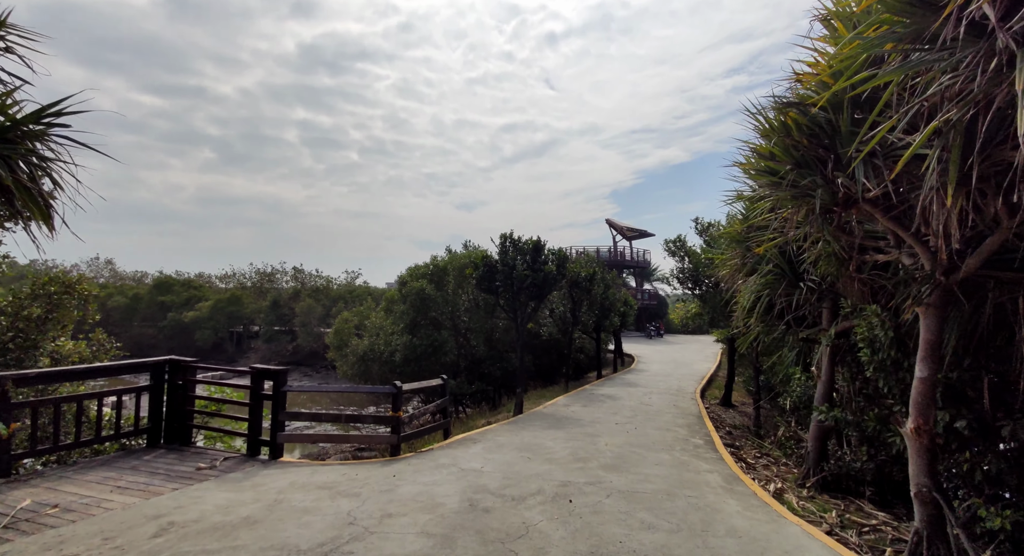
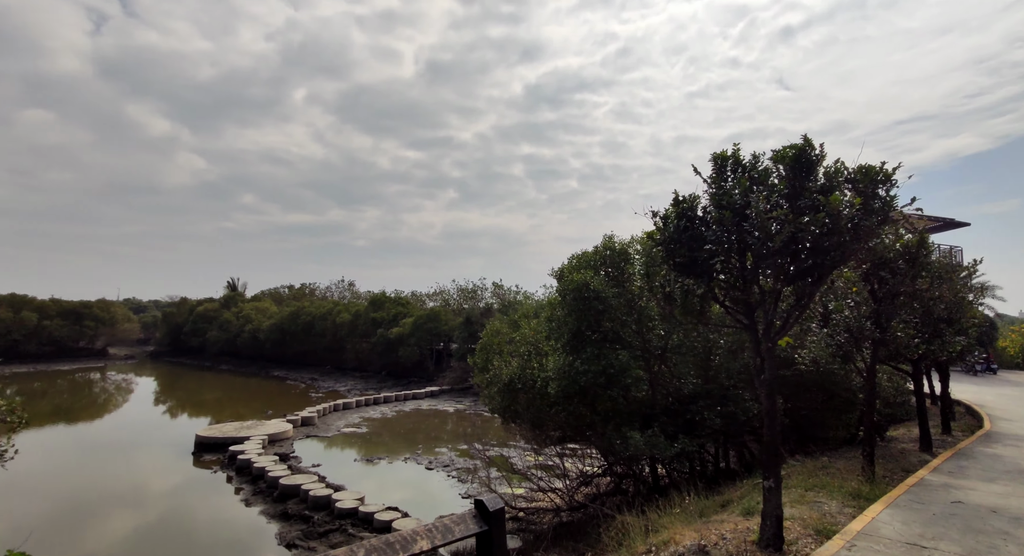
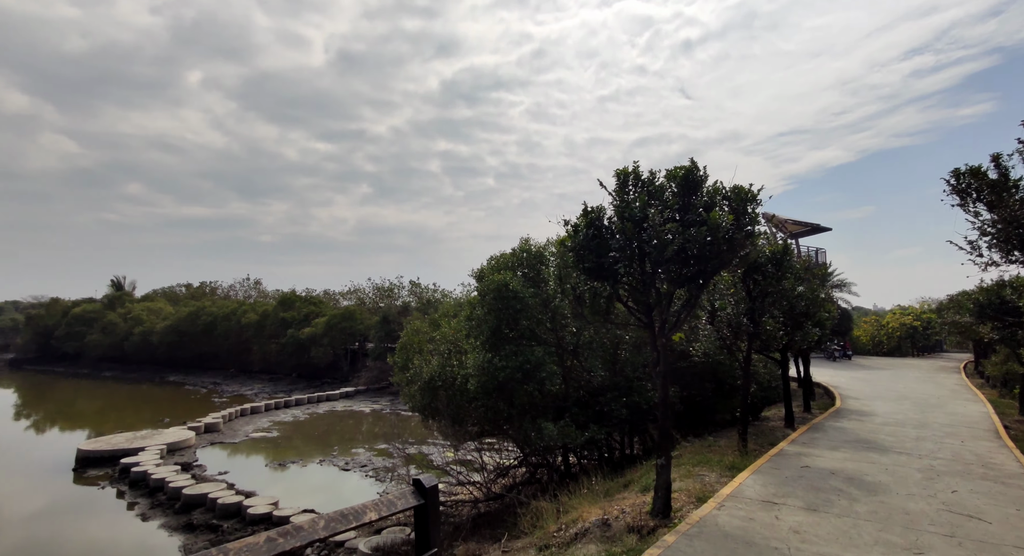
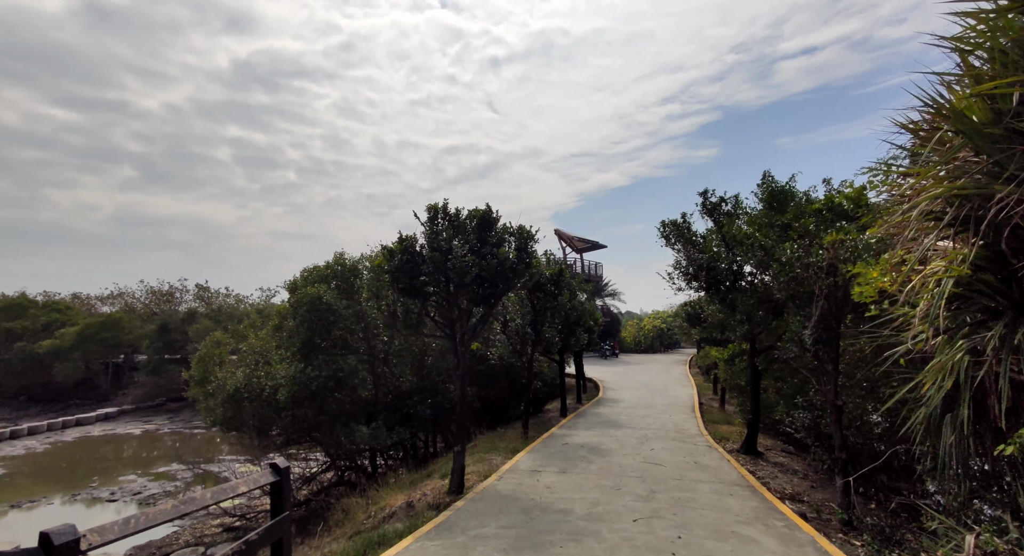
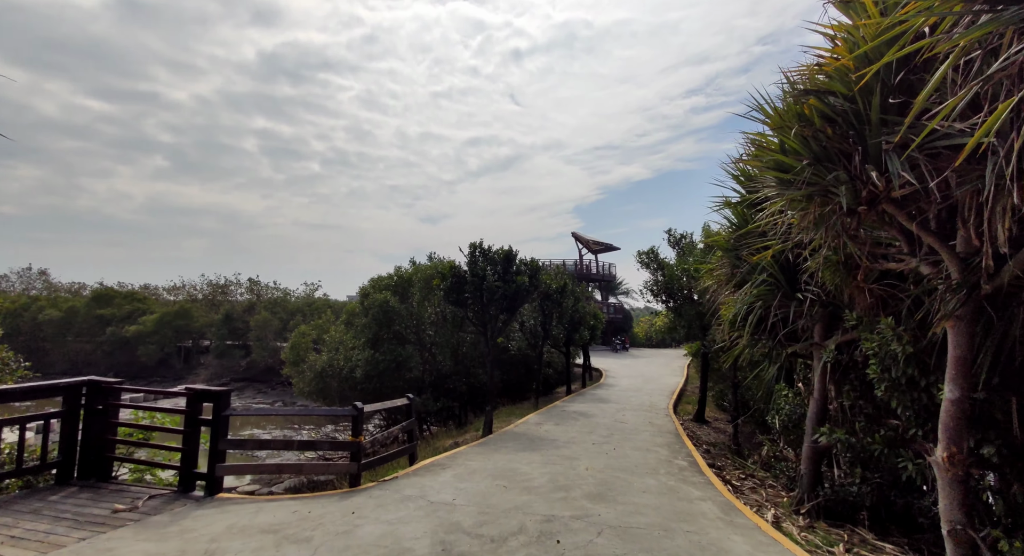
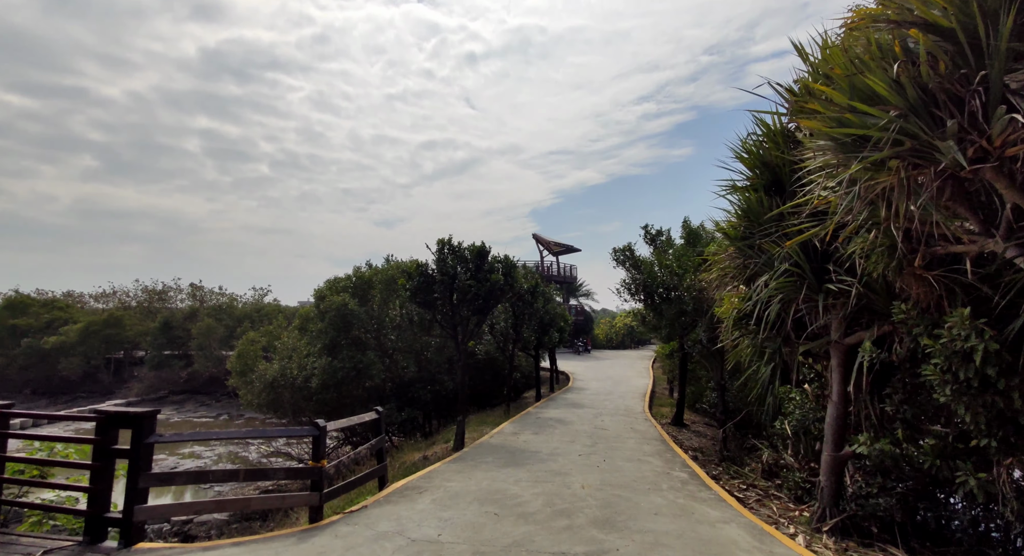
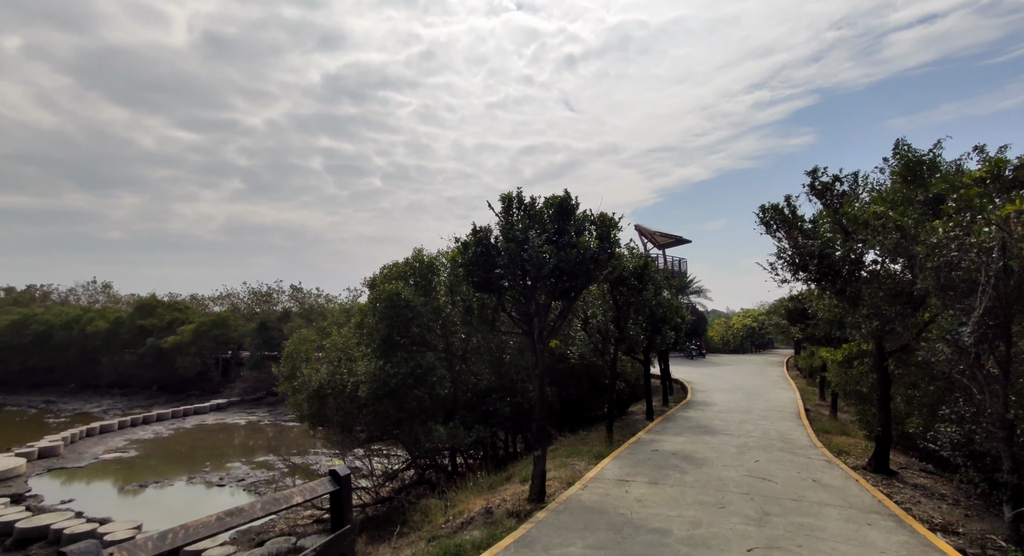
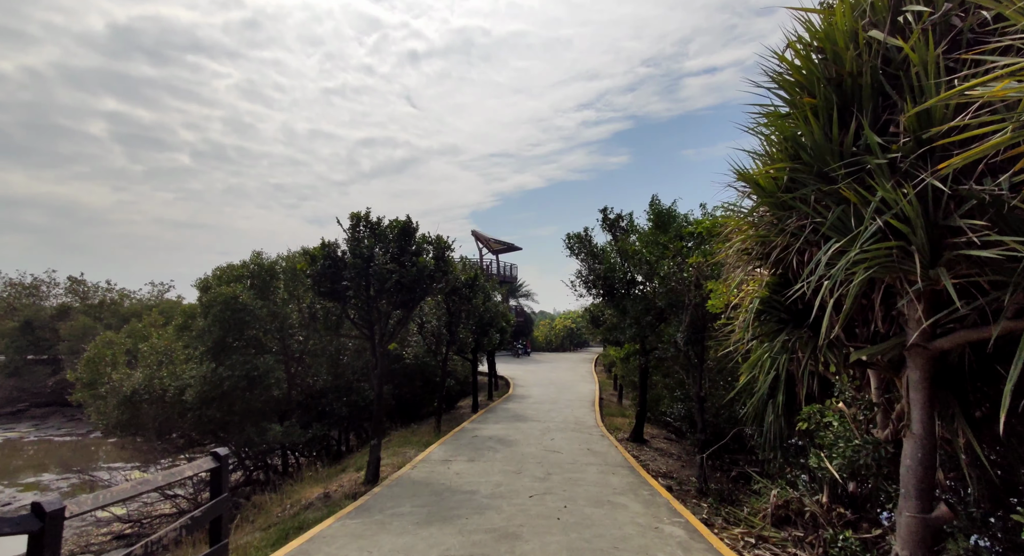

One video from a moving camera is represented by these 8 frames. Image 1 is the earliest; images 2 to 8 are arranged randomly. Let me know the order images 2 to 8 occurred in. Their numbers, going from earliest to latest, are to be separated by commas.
5, 6, 8, 4, 7, 3, 2
